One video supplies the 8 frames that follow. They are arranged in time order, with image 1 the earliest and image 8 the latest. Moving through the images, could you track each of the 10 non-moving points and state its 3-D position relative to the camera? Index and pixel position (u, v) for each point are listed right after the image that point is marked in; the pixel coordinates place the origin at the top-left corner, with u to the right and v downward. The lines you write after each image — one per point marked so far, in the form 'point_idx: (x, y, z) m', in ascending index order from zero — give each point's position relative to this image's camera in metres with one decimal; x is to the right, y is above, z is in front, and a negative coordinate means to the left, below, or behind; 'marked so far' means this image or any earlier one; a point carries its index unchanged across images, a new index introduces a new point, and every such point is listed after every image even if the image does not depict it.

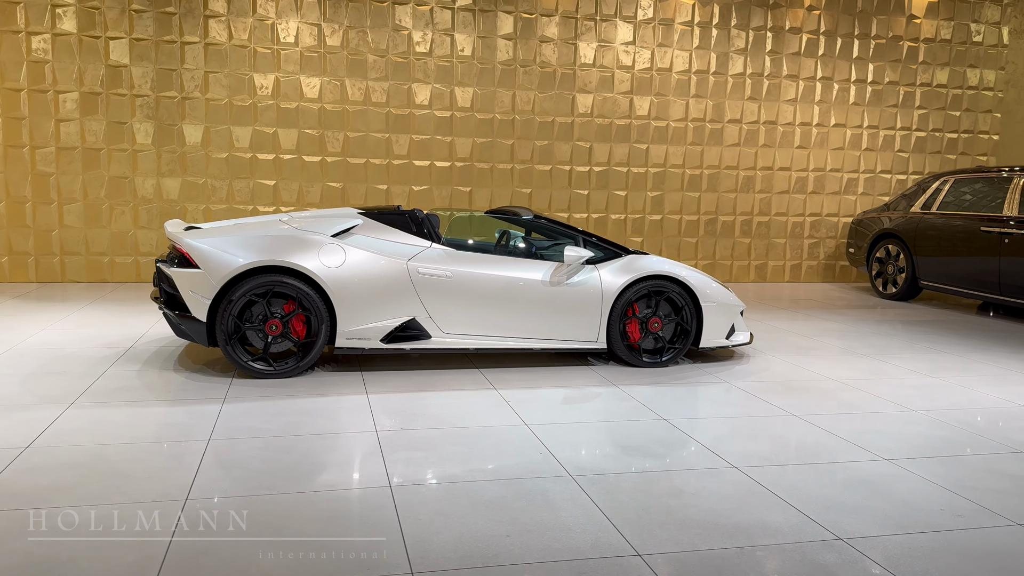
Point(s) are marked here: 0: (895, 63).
0: (+3.9, +2.3, +8.7) m
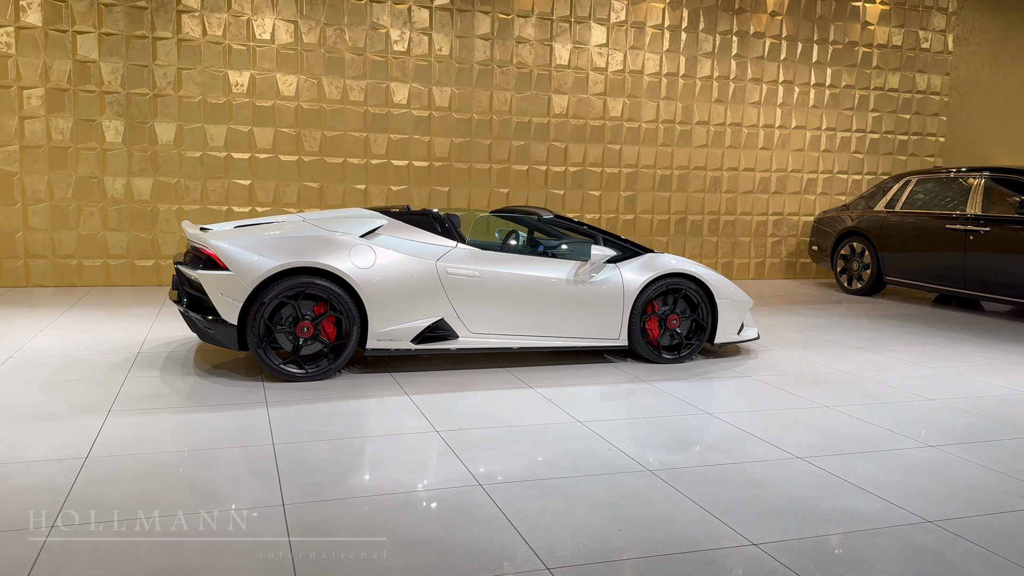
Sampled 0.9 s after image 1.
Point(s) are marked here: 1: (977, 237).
0: (+3.6, +2.3, +9.1) m
1: (+3.7, +0.4, +6.8) m
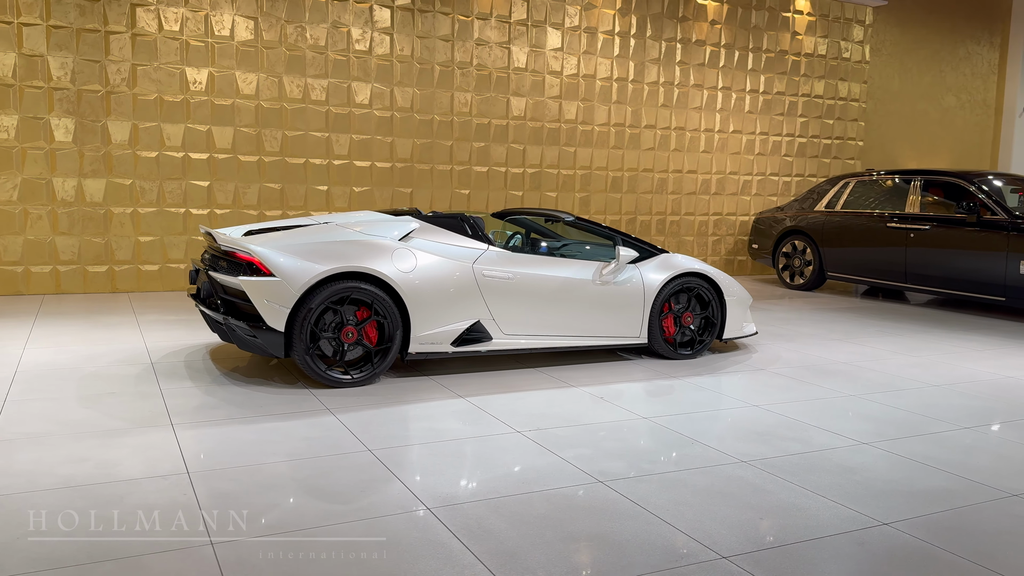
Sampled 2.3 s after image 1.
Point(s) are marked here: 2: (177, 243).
0: (+3.0, +2.4, +9.6) m
1: (+3.5, +0.5, +7.3) m
2: (-2.7, +0.4, +7.0) m
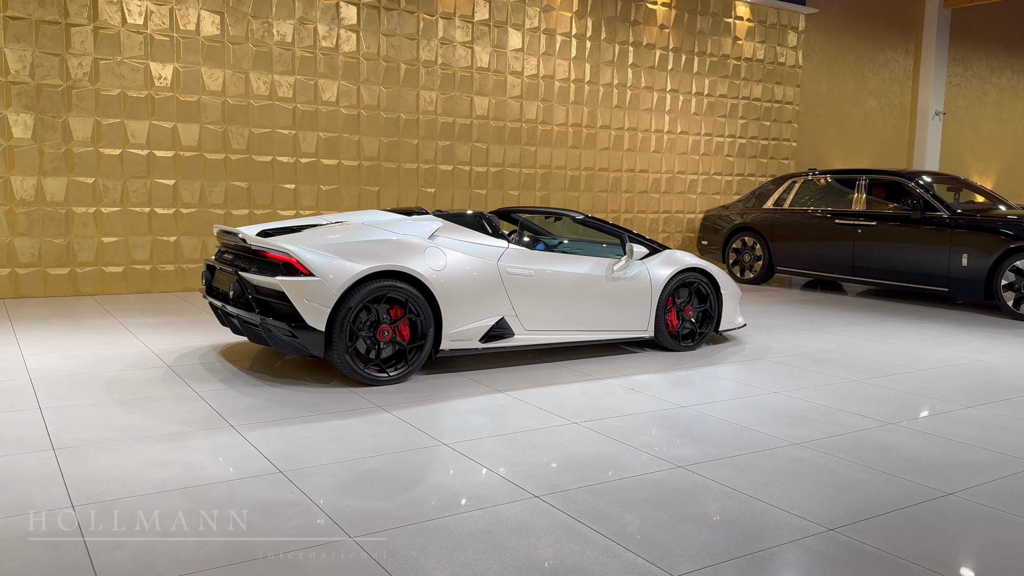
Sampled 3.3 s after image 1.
0: (+2.5, +2.5, +10.0) m
1: (+3.2, +0.5, +7.8) m
2: (-2.9, +0.4, +6.8) m
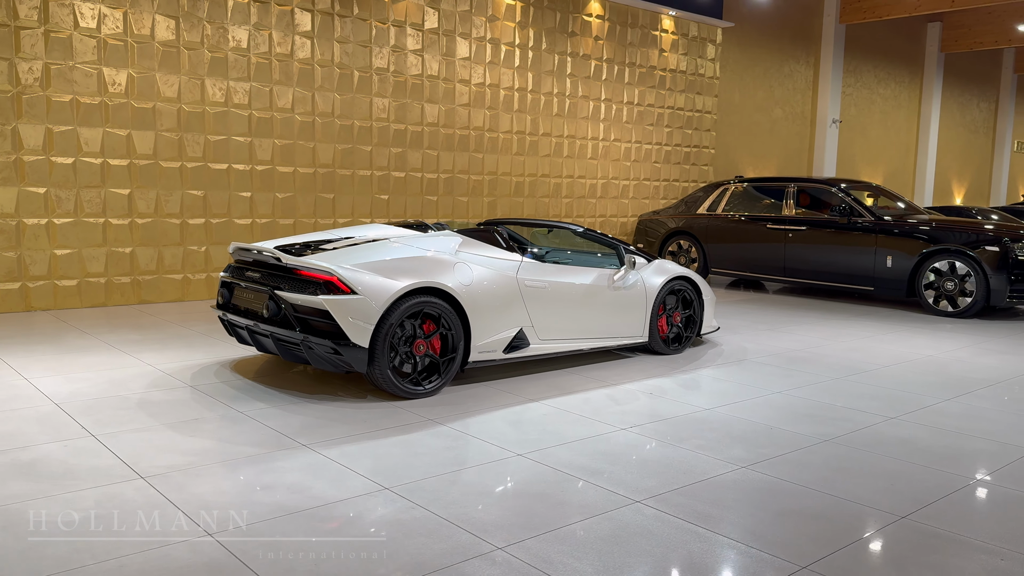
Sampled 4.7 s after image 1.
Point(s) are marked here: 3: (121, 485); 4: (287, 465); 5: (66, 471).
0: (+1.7, +2.4, +10.4) m
1: (+2.8, +0.5, +8.4) m
2: (-3.2, +0.2, +6.5) m
3: (-1.3, -0.6, +2.7) m
4: (-0.8, -0.6, +3.0) m
5: (-1.5, -0.6, +2.9) m
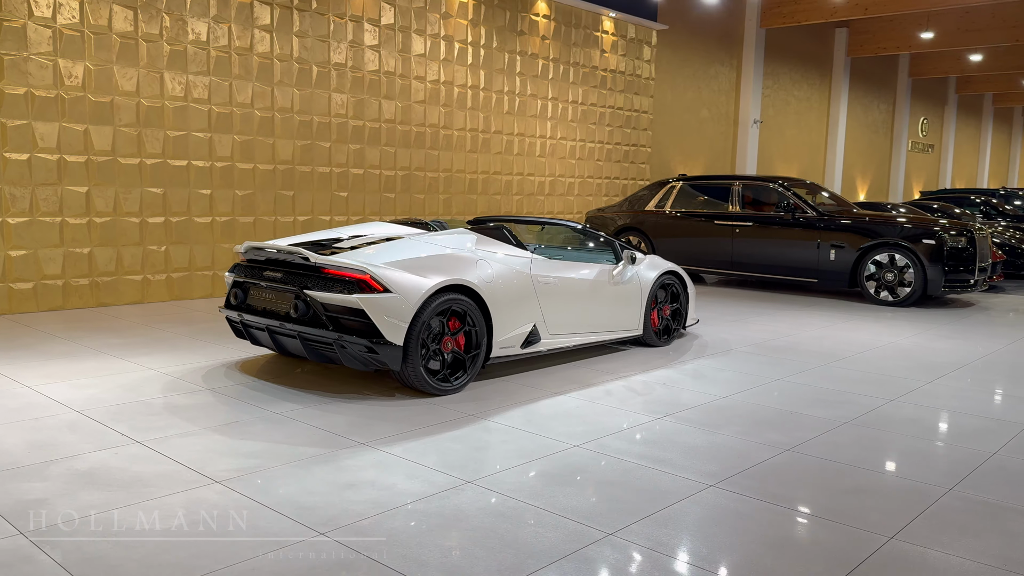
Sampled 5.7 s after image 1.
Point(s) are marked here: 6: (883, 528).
0: (+1.0, +2.5, +10.6) m
1: (+2.4, +0.6, +8.8) m
2: (-3.3, +0.2, +6.2) m
3: (-1.0, -0.6, +2.7) m
4: (-0.5, -0.6, +3.0) m
5: (-1.2, -0.6, +2.8) m
6: (+1.1, -0.7, +2.5) m
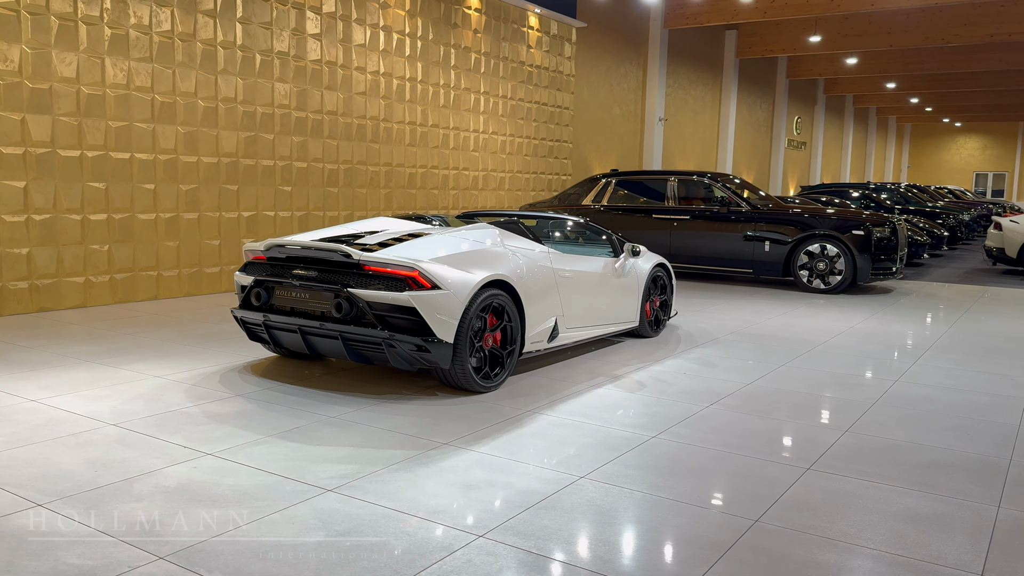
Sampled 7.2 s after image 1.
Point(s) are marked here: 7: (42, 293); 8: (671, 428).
0: (+0.1, +2.6, +10.7) m
1: (+1.8, +0.7, +9.1) m
2: (-3.5, +0.2, +5.6) m
3: (-0.6, -0.6, +2.5) m
4: (-0.2, -0.6, +2.9) m
5: (-0.8, -0.6, +2.6) m
6: (+1.5, -0.7, +2.7) m
7: (-3.3, 0.0, +6.0) m
8: (+0.6, -0.6, +3.4) m
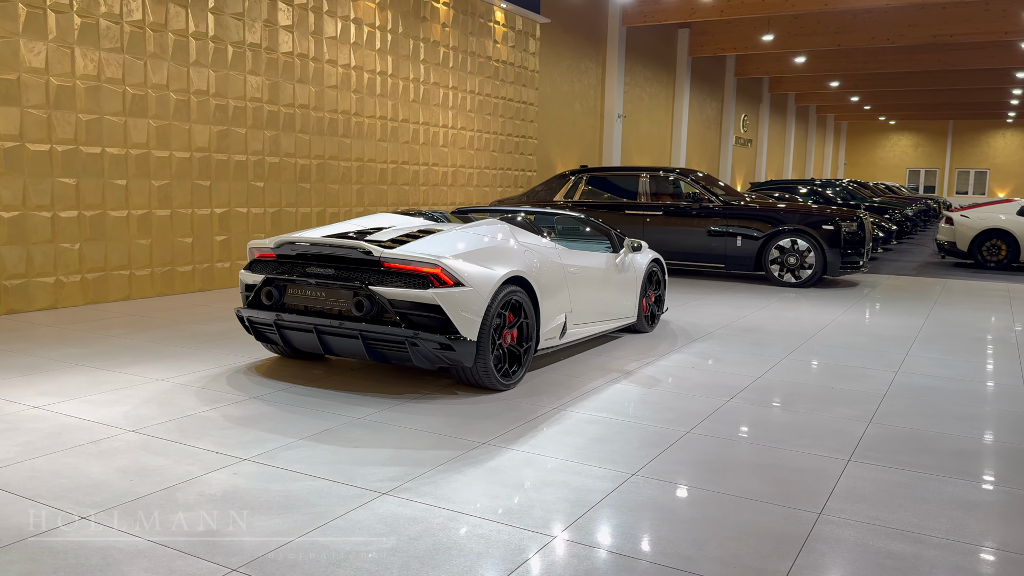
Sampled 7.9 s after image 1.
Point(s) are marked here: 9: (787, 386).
0: (-0.3, +2.6, +10.6) m
1: (+1.5, +0.7, +9.1) m
2: (-3.5, +0.2, +5.4) m
3: (-0.4, -0.6, +2.5) m
4: (0.0, -0.6, +2.8) m
5: (-0.7, -0.6, +2.5) m
6: (+1.7, -0.6, +2.8) m
7: (-3.4, 0.0, +5.7) m
8: (+0.7, -0.5, +3.4) m
9: (+1.3, -0.5, +4.1) m
